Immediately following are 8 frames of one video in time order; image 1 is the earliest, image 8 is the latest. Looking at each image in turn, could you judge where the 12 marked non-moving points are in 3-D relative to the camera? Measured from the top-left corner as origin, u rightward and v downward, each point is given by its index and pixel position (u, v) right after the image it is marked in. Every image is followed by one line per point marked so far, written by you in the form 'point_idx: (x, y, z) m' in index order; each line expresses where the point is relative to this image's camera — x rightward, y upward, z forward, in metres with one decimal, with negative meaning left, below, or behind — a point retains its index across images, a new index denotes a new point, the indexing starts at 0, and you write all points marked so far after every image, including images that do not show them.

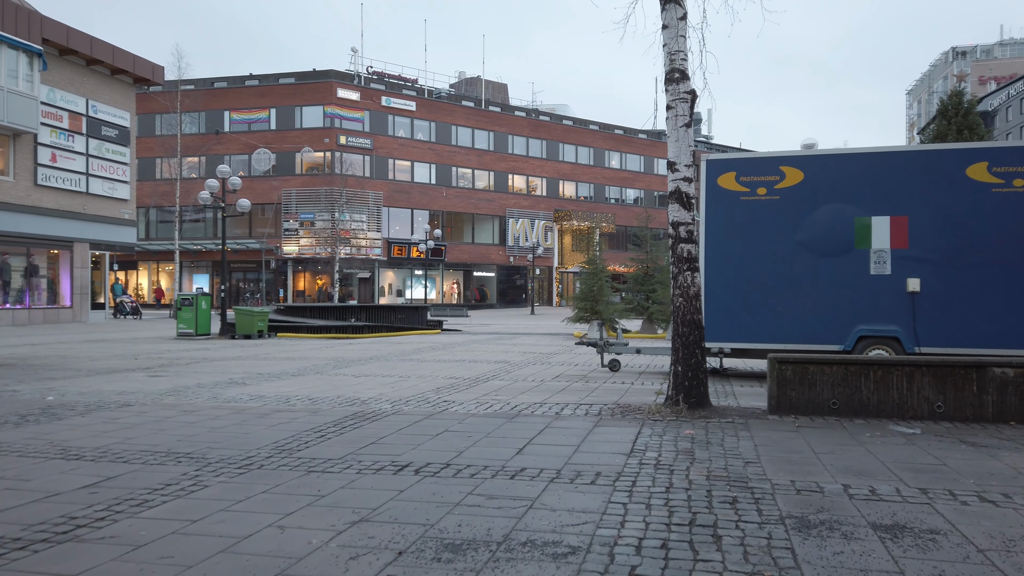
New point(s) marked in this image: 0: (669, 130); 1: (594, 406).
0: (+1.8, +1.8, +8.4) m
1: (+1.0, -1.5, +8.9) m
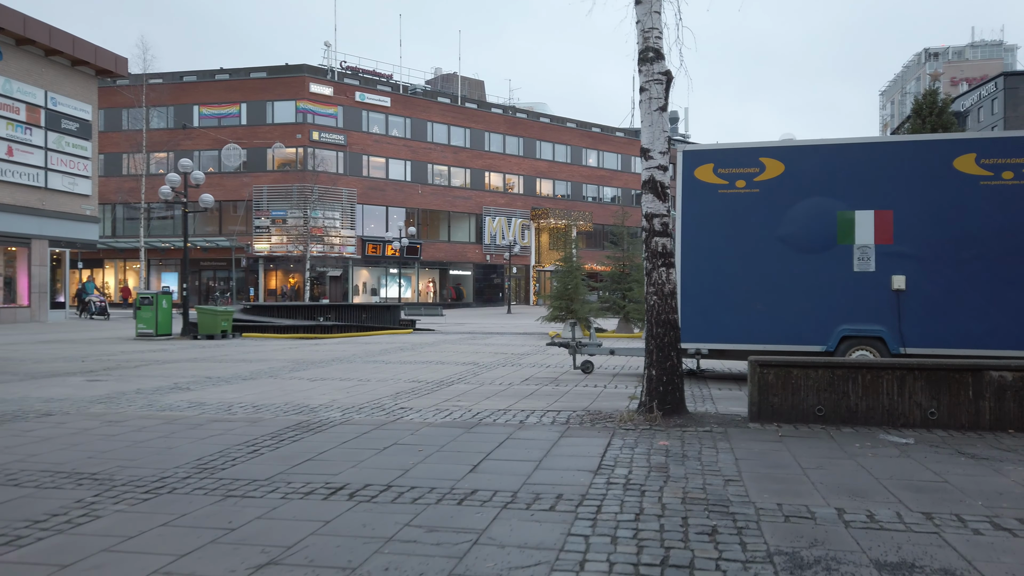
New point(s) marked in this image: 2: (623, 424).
0: (+1.4, +1.9, +7.8) m
1: (+0.6, -1.4, +8.2) m
2: (+1.1, -1.4, +7.4) m
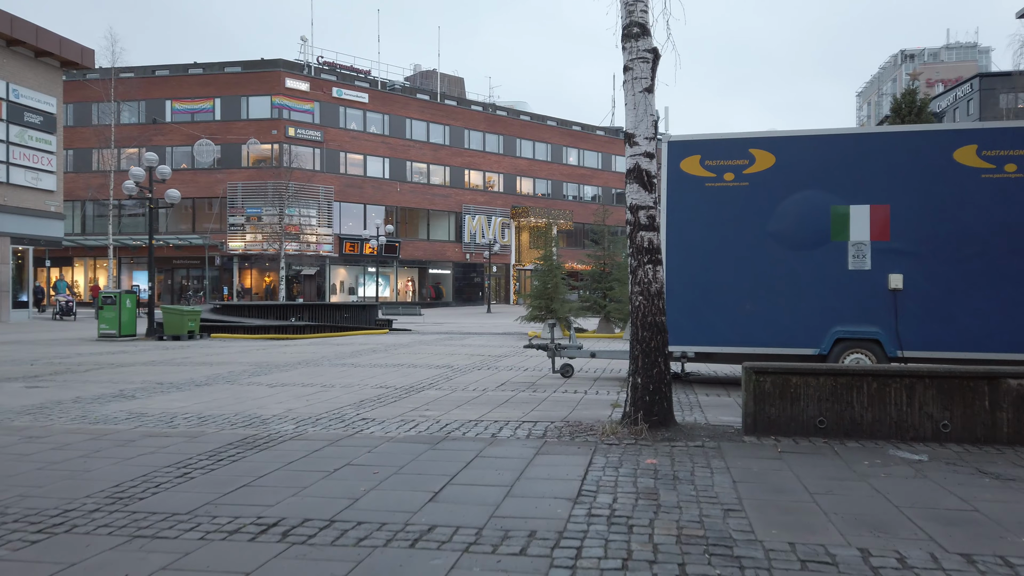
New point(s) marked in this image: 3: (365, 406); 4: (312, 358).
0: (+1.1, +1.9, +7.1) m
1: (+0.3, -1.4, +7.5) m
2: (+0.9, -1.4, +6.7) m
3: (-1.8, -1.4, +8.8) m
4: (-4.5, -1.6, +16.3) m
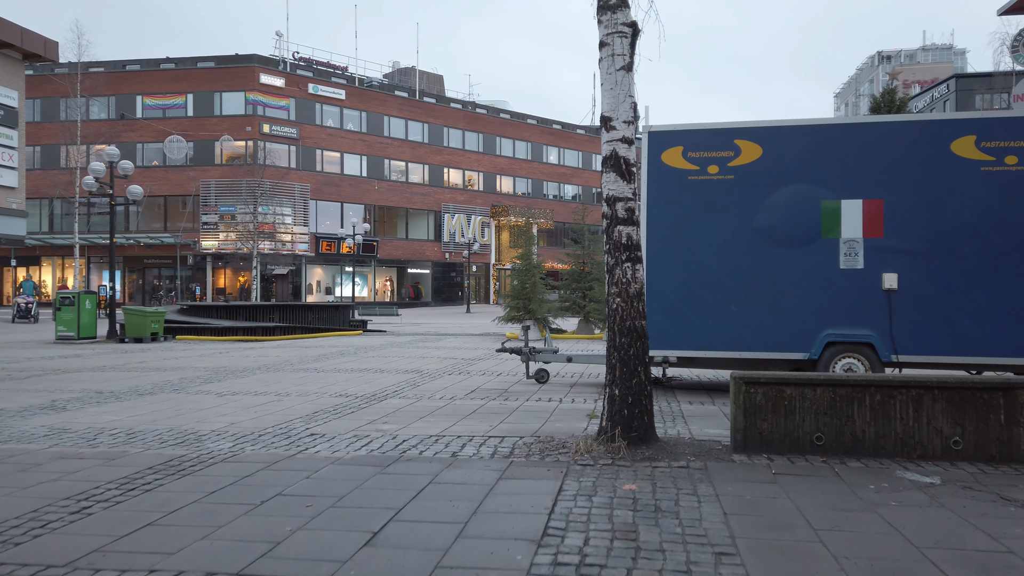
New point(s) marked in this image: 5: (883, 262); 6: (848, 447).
0: (+0.8, +1.9, +6.4) m
1: (-0.1, -1.4, +6.8) m
2: (+0.5, -1.4, +5.9) m
3: (-2.2, -1.4, +8.0) m
4: (-5.0, -1.6, +15.4) m
5: (+4.8, +0.3, +9.4) m
6: (+2.7, -1.3, +5.8) m
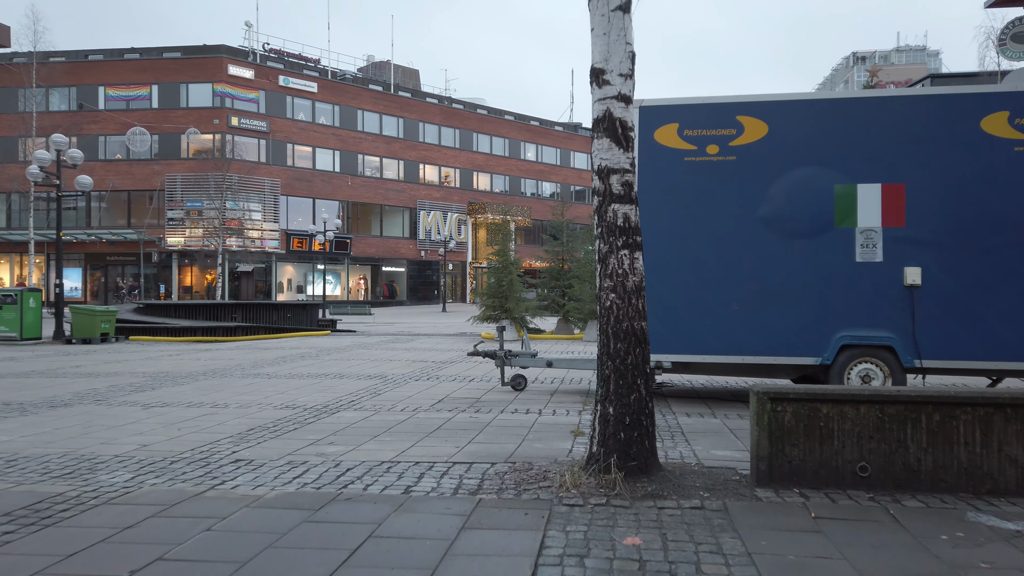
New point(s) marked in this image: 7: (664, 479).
0: (+0.6, +1.9, +5.1) m
1: (-0.3, -1.4, +5.6) m
2: (+0.3, -1.3, +4.7) m
3: (-2.4, -1.4, +6.7) m
4: (-5.5, -1.5, +14.1) m
5: (+4.5, +0.4, +8.3) m
6: (+2.5, -1.2, +4.6) m
7: (+1.1, -1.3, +5.0) m
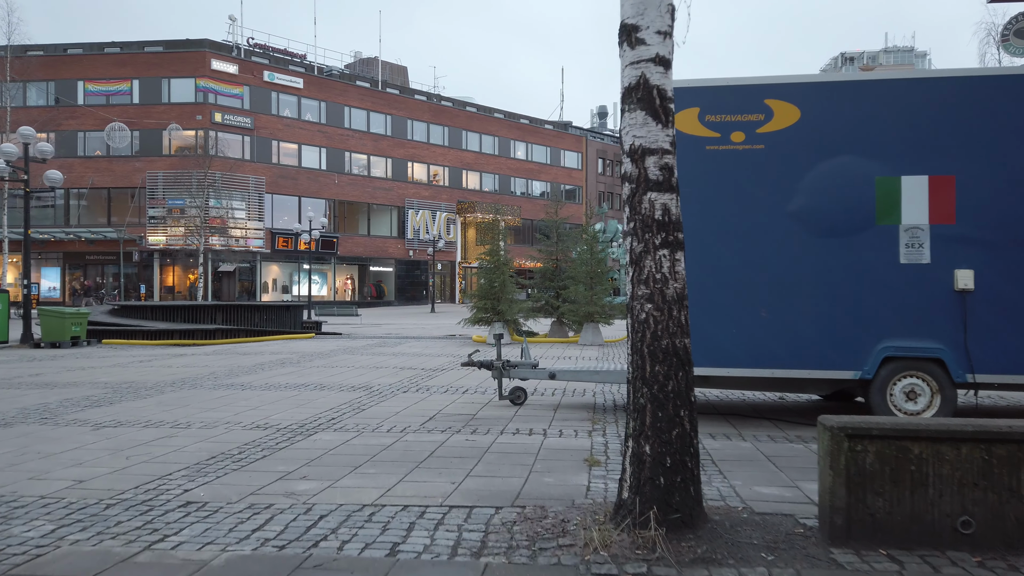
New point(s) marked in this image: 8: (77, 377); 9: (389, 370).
0: (+0.6, +1.9, +4.2) m
1: (-0.2, -1.4, +4.6) m
2: (+0.4, -1.4, +3.7) m
3: (-2.4, -1.4, +5.7) m
4: (-5.6, -1.6, +13.0) m
5: (+4.5, +0.3, +7.4) m
6: (+2.5, -1.3, +3.7) m
7: (+1.1, -1.4, +4.1) m
8: (-7.8, -1.6, +13.0) m
9: (-2.3, -1.5, +13.7) m
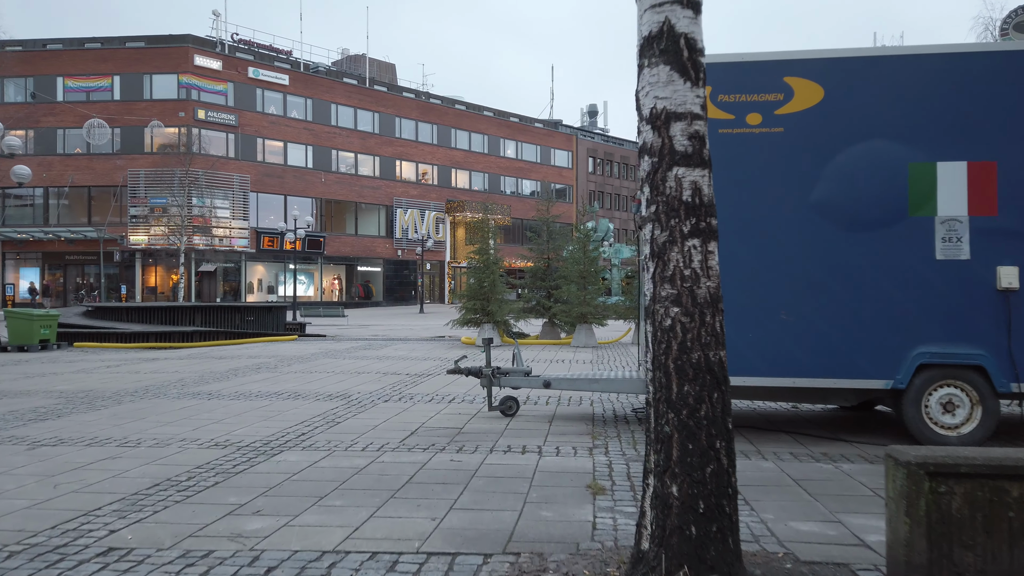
0: (+0.6, +1.9, +3.3) m
1: (-0.3, -1.4, +3.7) m
2: (+0.4, -1.4, +2.9) m
3: (-2.4, -1.4, +4.9) m
4: (-5.8, -1.6, +12.1) m
5: (+4.4, +0.3, +6.6) m
6: (+2.5, -1.3, +2.9) m
7: (+1.1, -1.4, +3.3) m
8: (-8.0, -1.6, +12.1) m
9: (-2.5, -1.5, +12.9) m
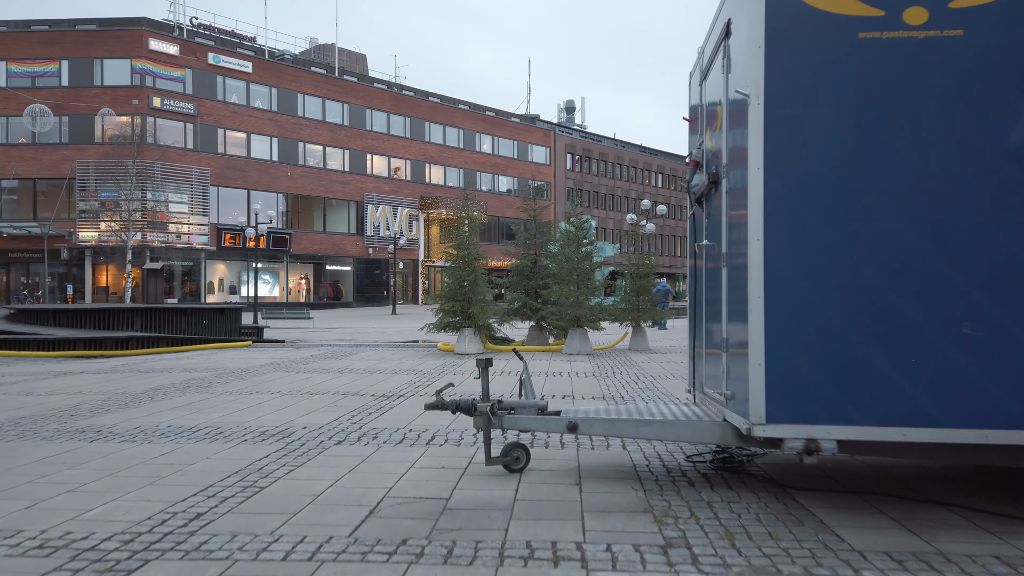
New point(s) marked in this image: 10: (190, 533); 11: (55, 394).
0: (+0.8, +1.9, +0.7) m
1: (0.0, -1.4, +1.1) m
2: (+0.6, -1.4, +0.3) m
3: (-2.2, -1.4, +2.1) m
4: (-5.8, -1.6, +9.2) m
5: (+4.5, +0.4, +4.1) m
6: (+2.8, -1.2, +0.3) m
7: (+1.3, -1.3, +0.6) m
8: (-8.0, -1.6, +9.1) m
9: (-2.6, -1.5, +10.1) m
10: (-2.0, -1.5, +4.5) m
11: (-7.1, -1.6, +11.1) m
